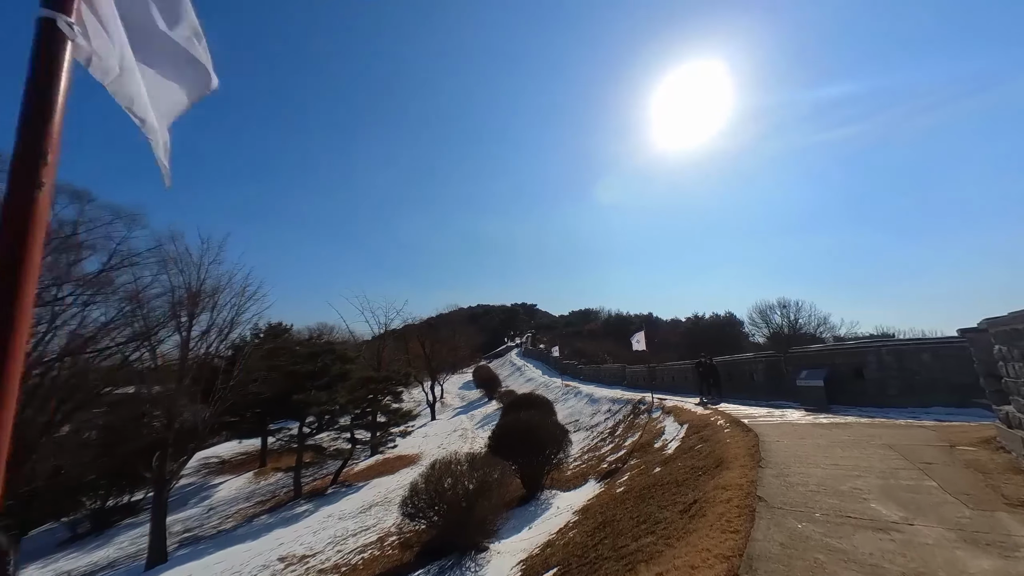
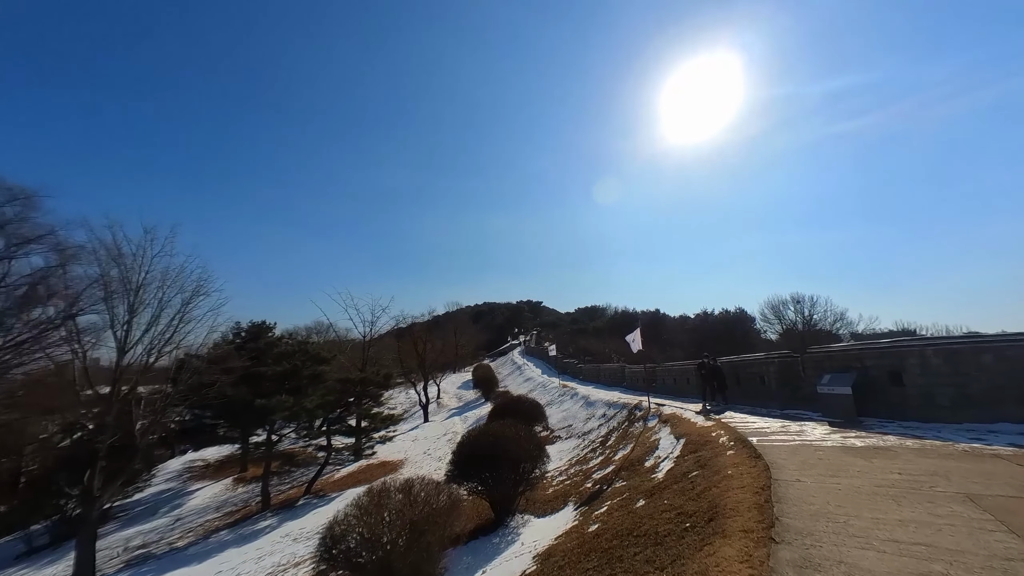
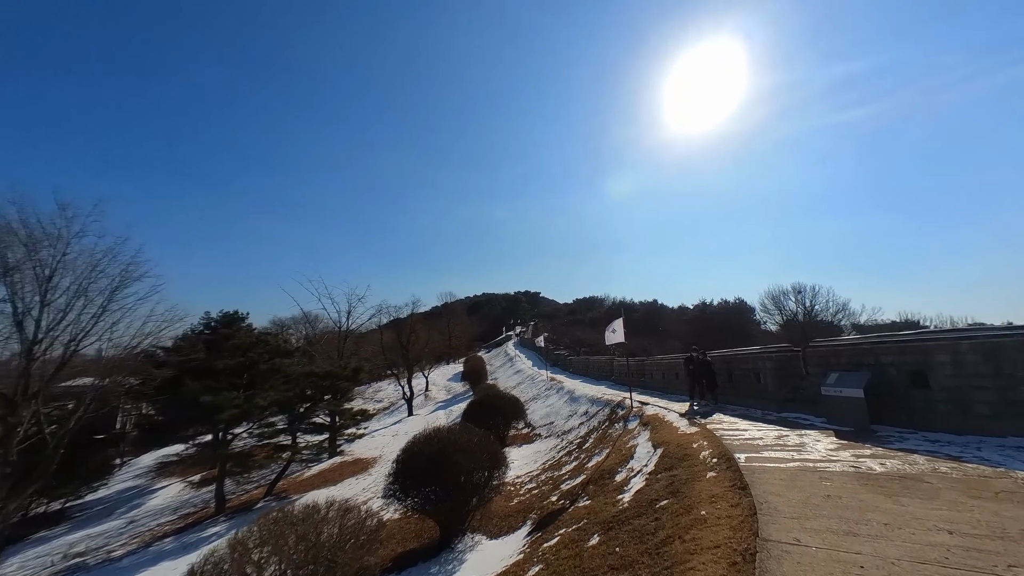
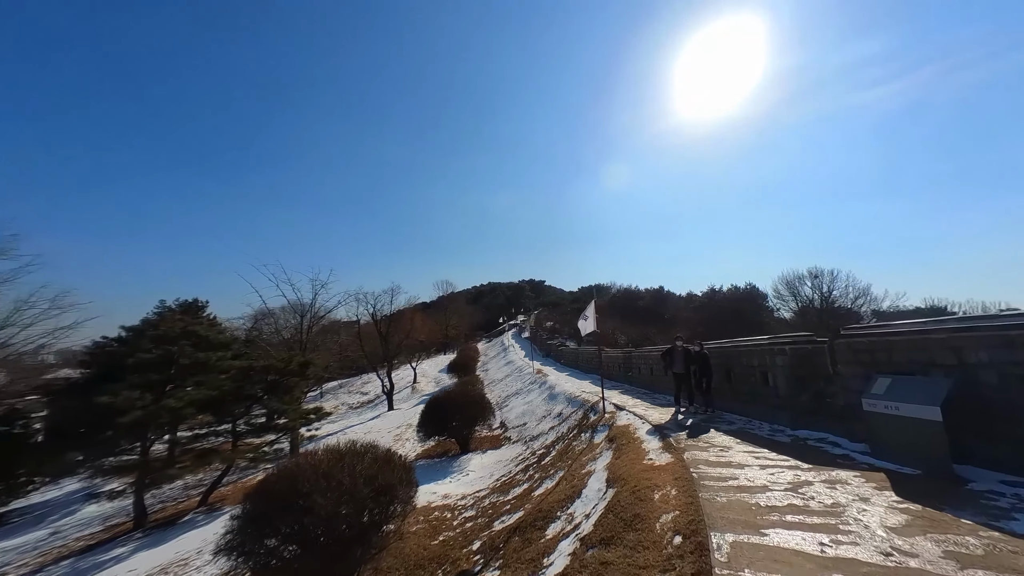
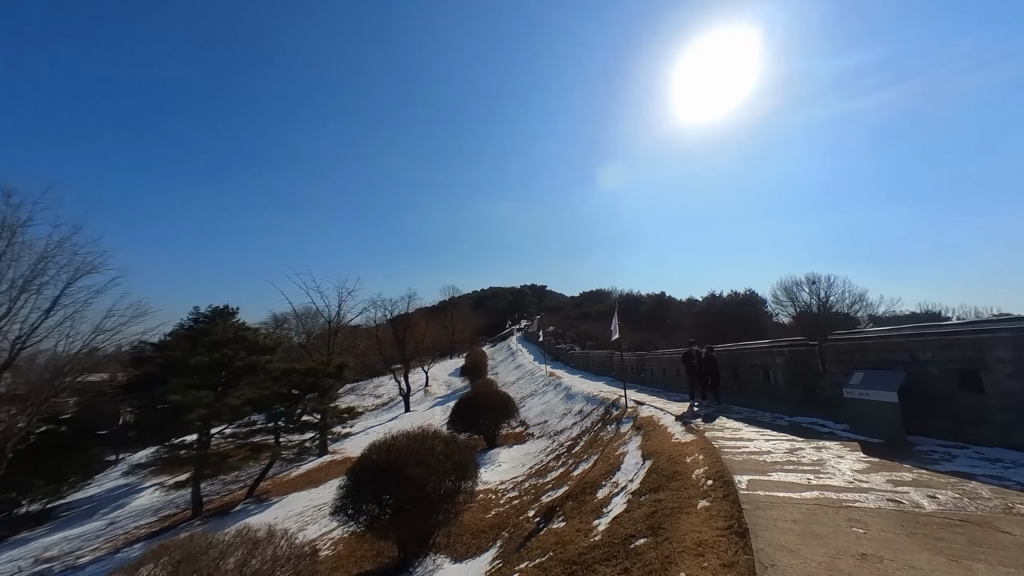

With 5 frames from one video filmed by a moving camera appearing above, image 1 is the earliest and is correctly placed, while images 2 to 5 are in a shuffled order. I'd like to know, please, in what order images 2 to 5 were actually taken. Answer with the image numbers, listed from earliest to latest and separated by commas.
2, 3, 5, 4
